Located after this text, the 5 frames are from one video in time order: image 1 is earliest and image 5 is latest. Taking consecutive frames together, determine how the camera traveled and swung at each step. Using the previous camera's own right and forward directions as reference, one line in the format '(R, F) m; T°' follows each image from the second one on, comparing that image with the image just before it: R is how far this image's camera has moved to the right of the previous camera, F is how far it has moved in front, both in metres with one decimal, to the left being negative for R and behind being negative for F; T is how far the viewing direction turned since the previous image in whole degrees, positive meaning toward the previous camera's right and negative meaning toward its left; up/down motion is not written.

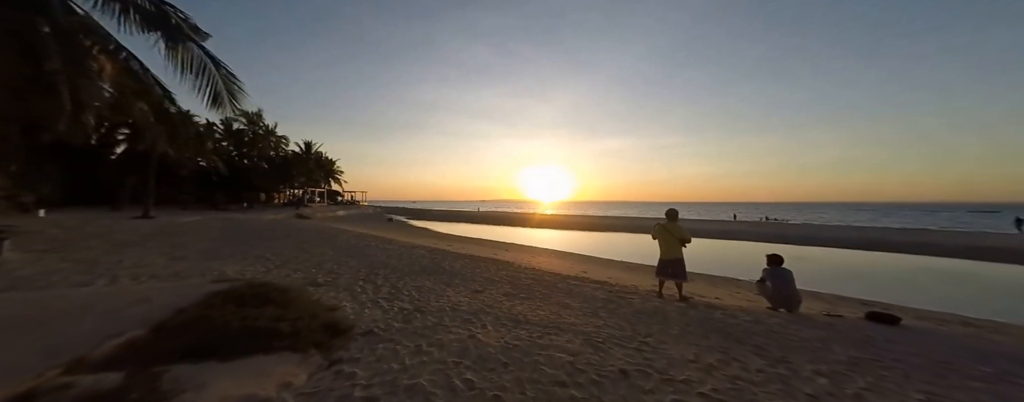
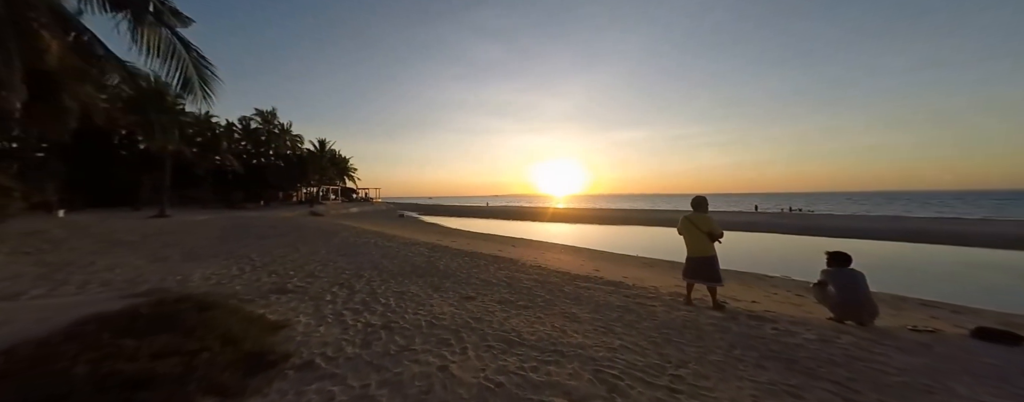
(+0.3, +1.0) m; -3°
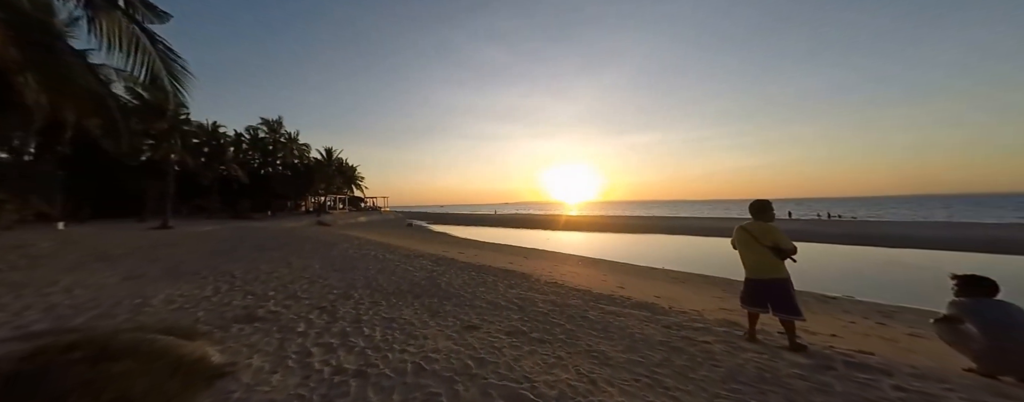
(0.0, +0.9) m; -2°
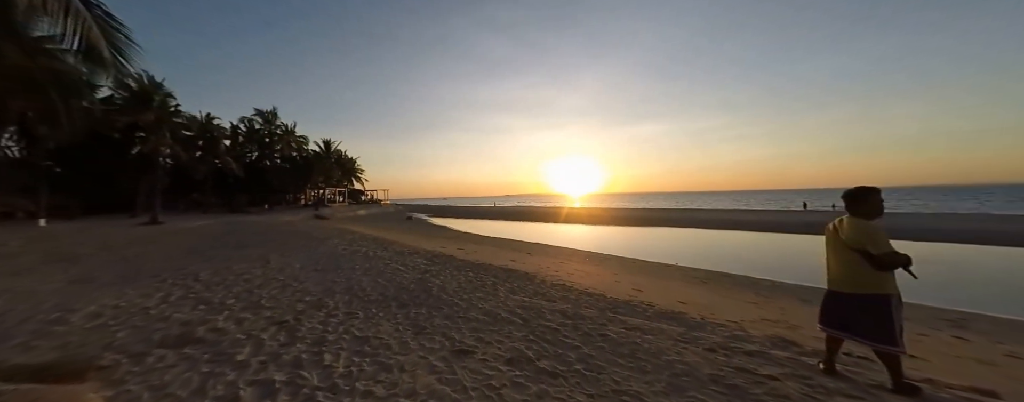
(0.0, +0.9) m; 0°
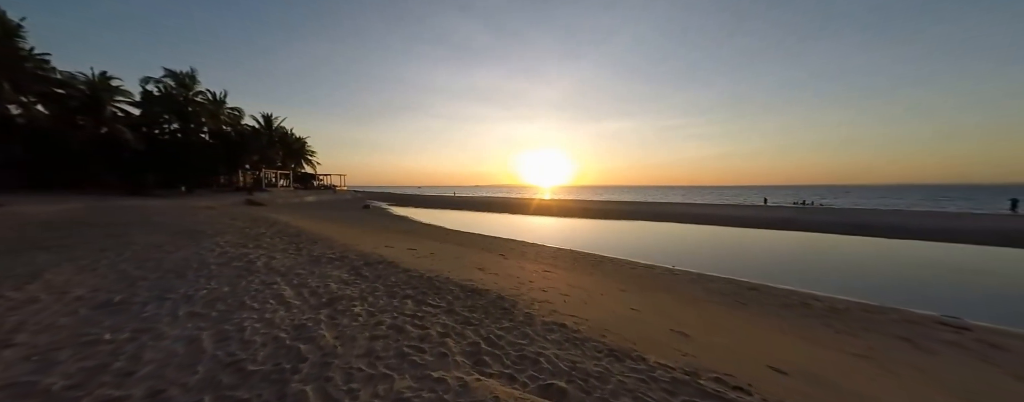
(0.0, +3.1) m; +5°
